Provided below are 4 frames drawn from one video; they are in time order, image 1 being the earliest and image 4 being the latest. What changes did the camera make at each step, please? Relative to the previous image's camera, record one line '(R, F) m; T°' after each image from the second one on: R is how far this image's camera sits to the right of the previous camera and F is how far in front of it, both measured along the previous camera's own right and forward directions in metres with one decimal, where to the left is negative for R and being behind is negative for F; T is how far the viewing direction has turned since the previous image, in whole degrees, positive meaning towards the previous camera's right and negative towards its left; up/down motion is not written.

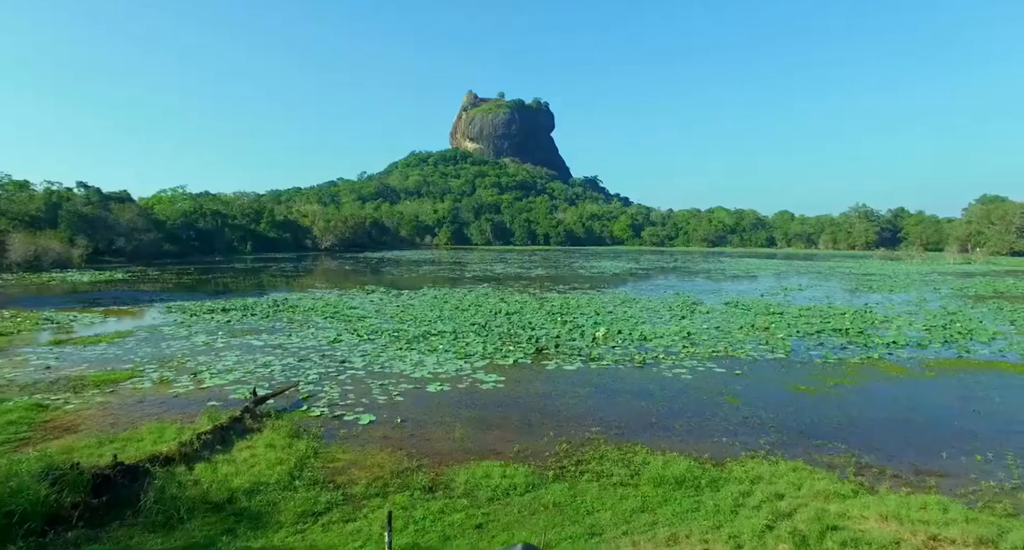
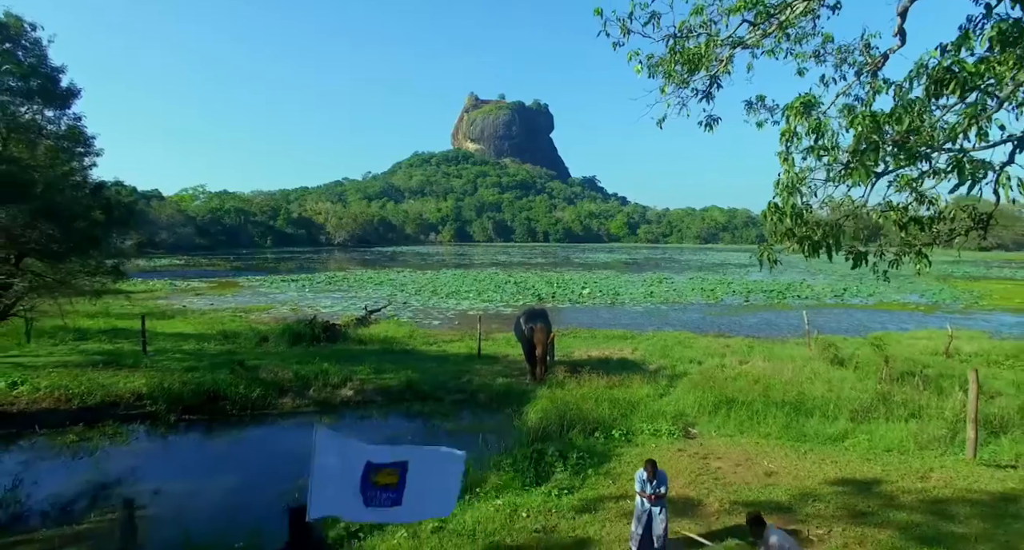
(-0.5, -8.2) m; 0°
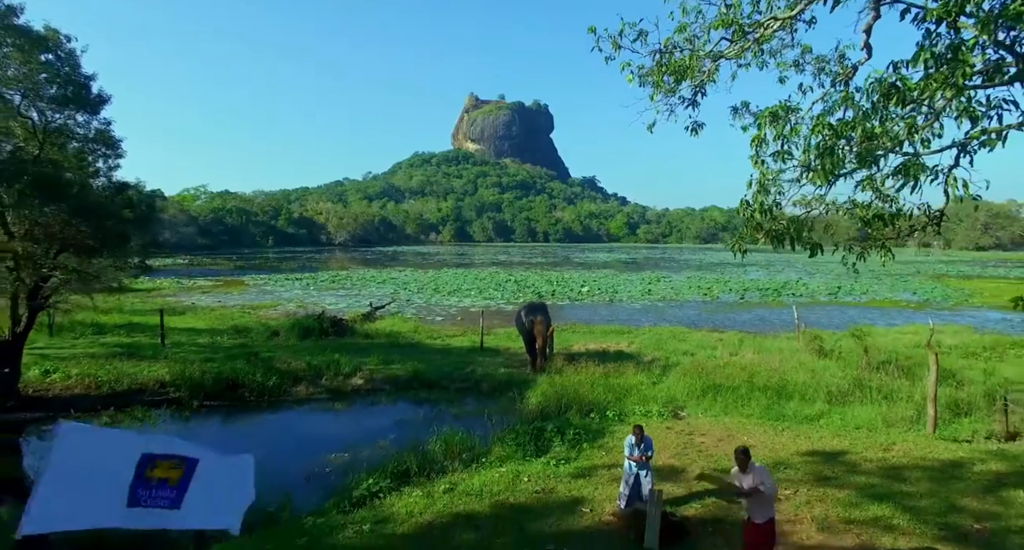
(0.0, -0.6) m; 0°
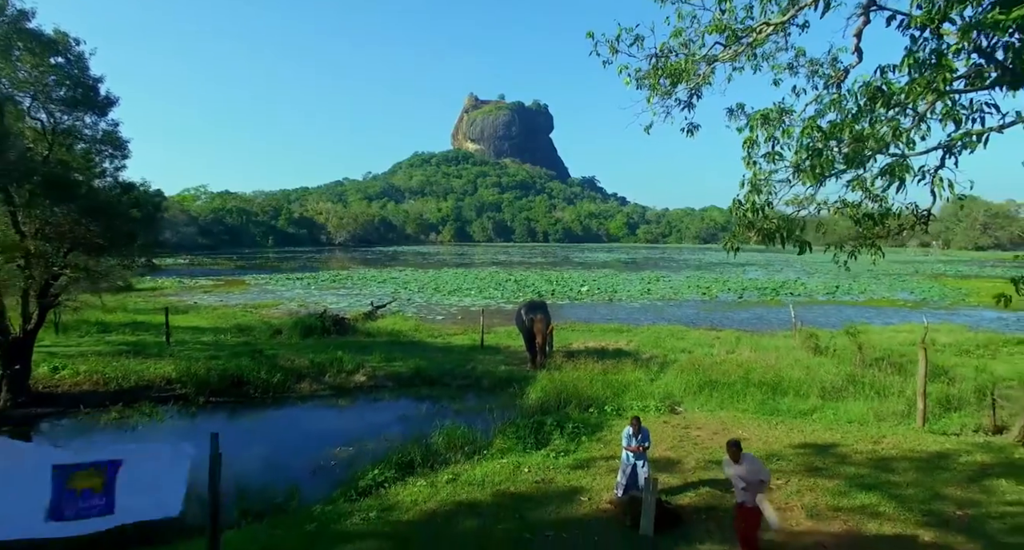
(0.0, -0.2) m; 0°
